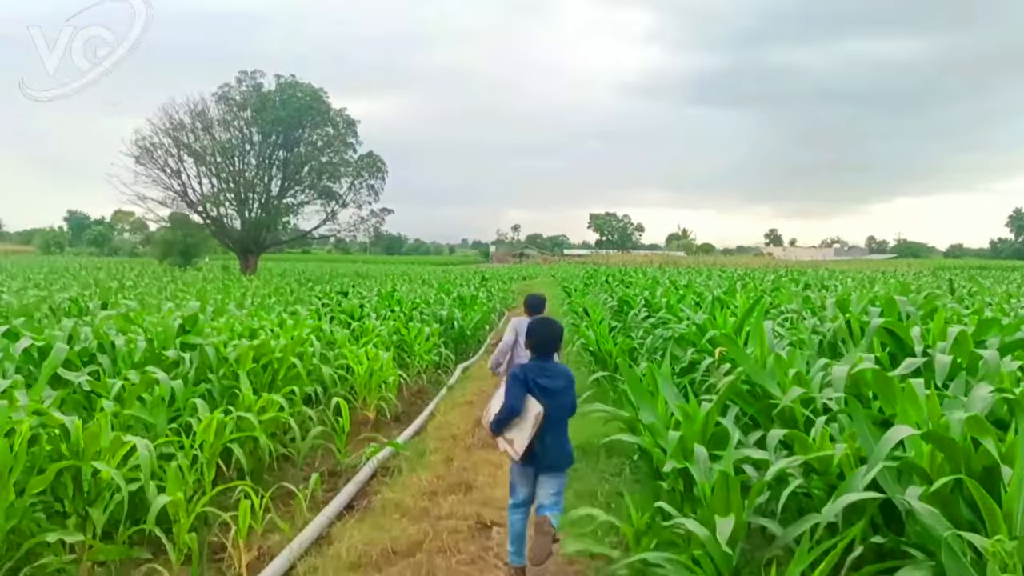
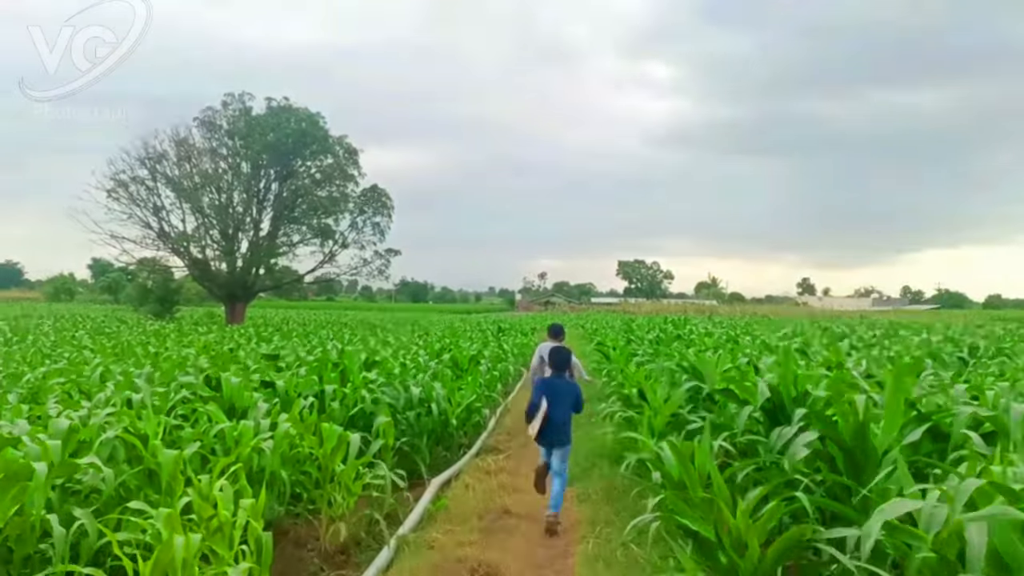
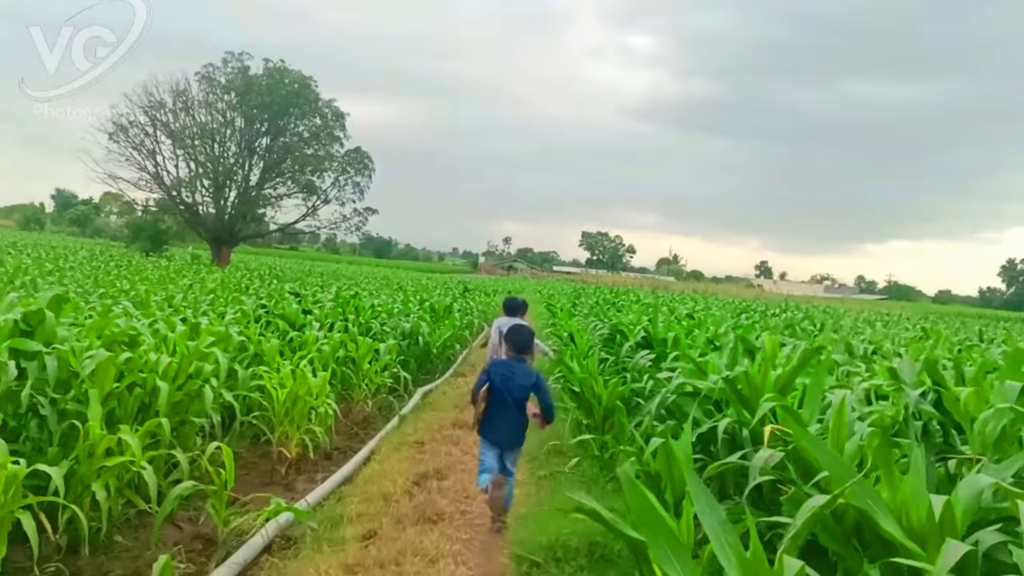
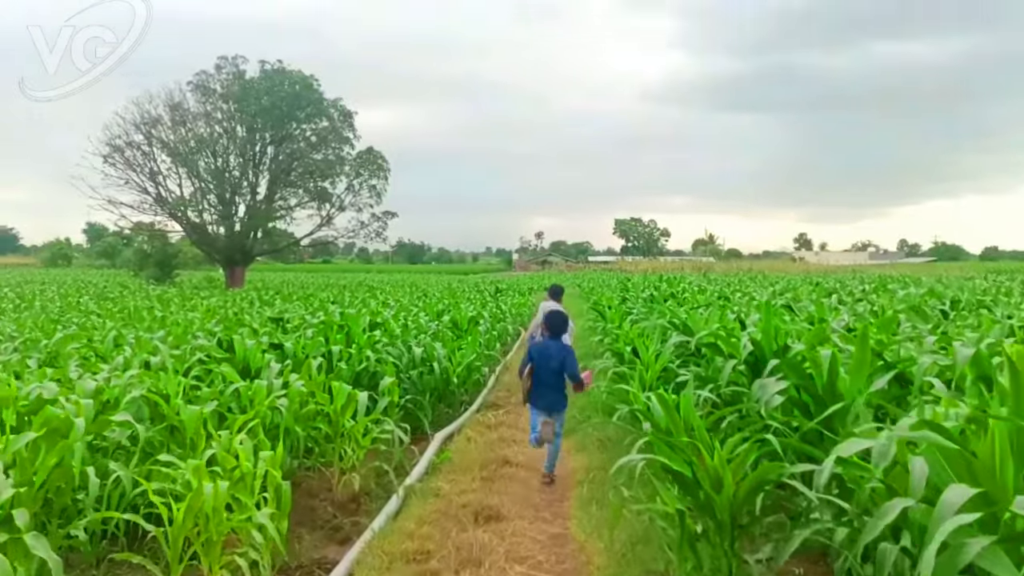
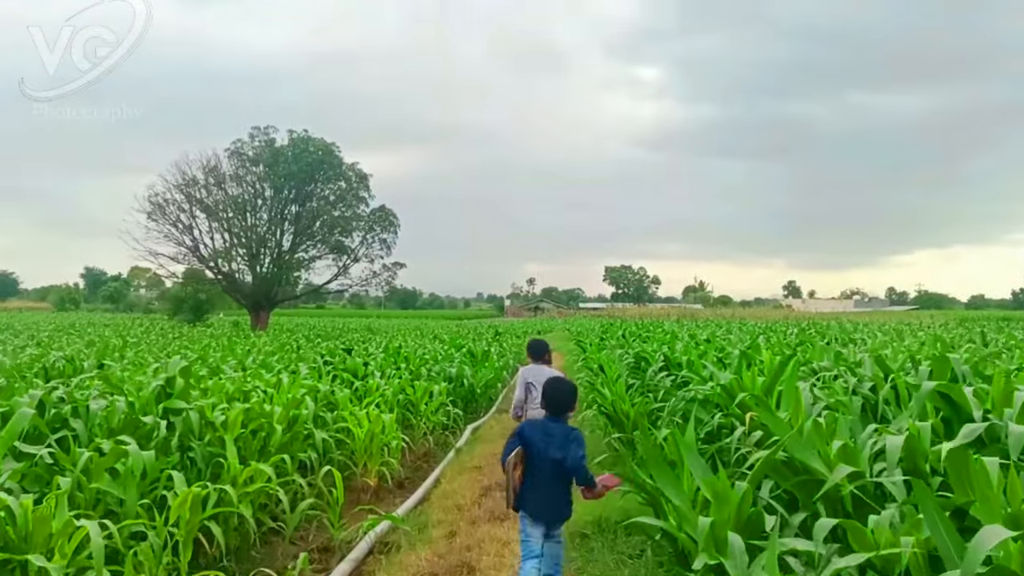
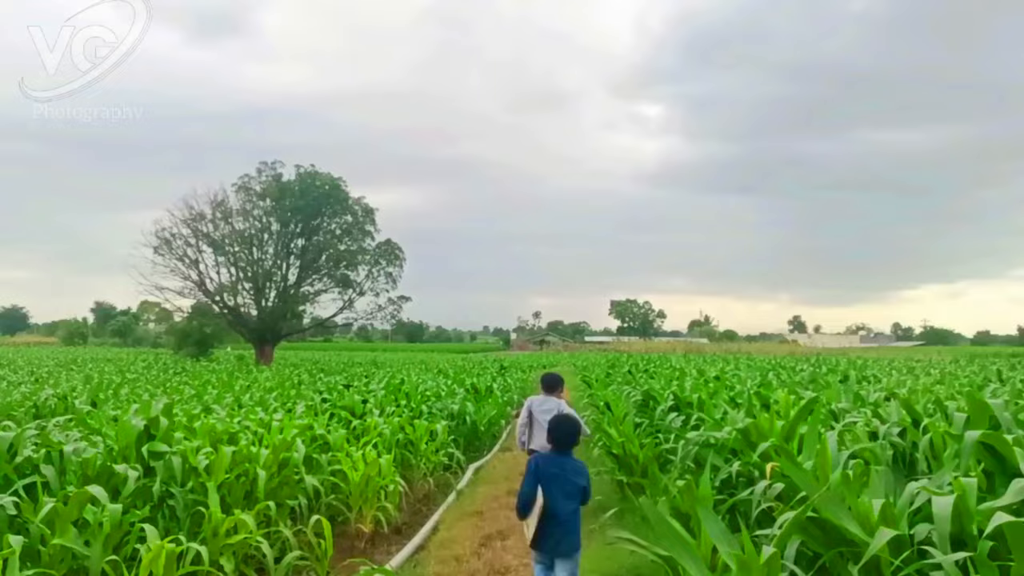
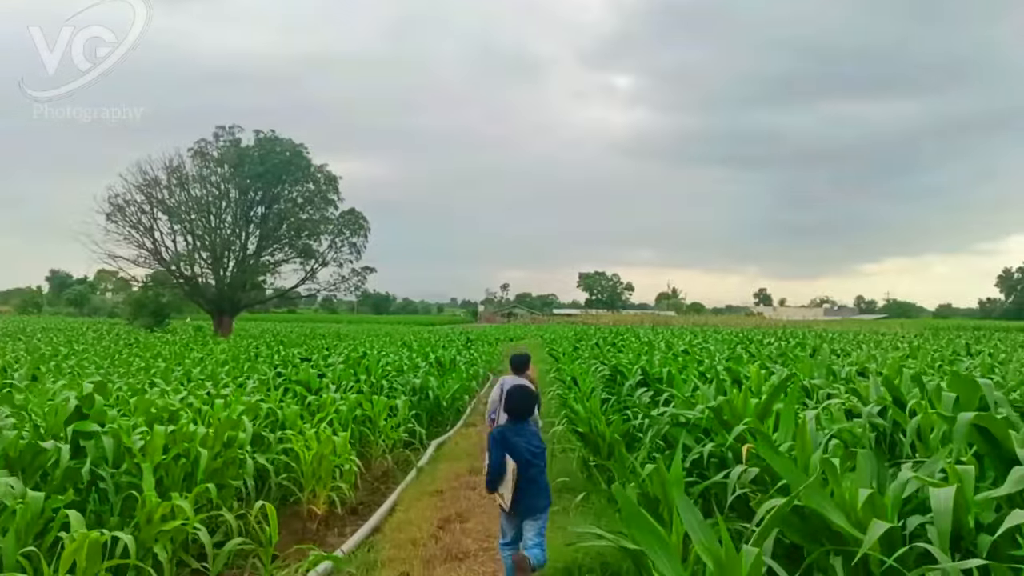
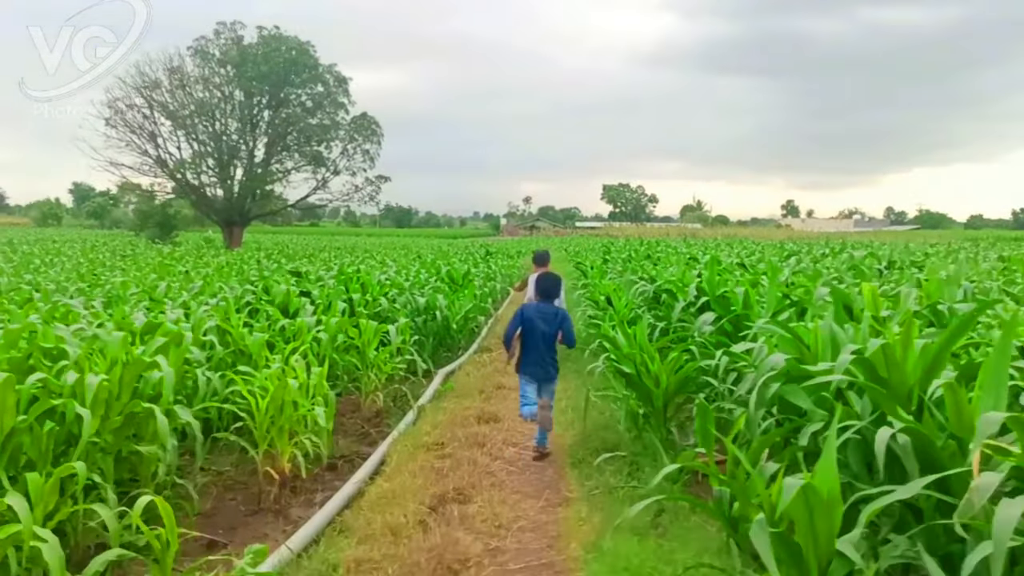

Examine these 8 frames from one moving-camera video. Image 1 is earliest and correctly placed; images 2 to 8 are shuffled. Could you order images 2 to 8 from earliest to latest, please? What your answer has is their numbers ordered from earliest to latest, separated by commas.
5, 6, 7, 3, 8, 4, 2
